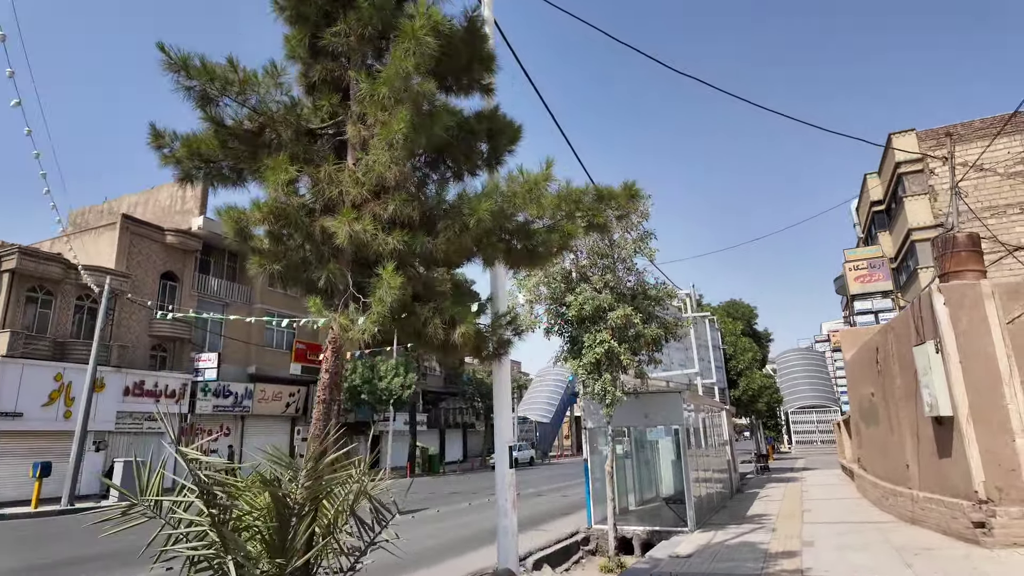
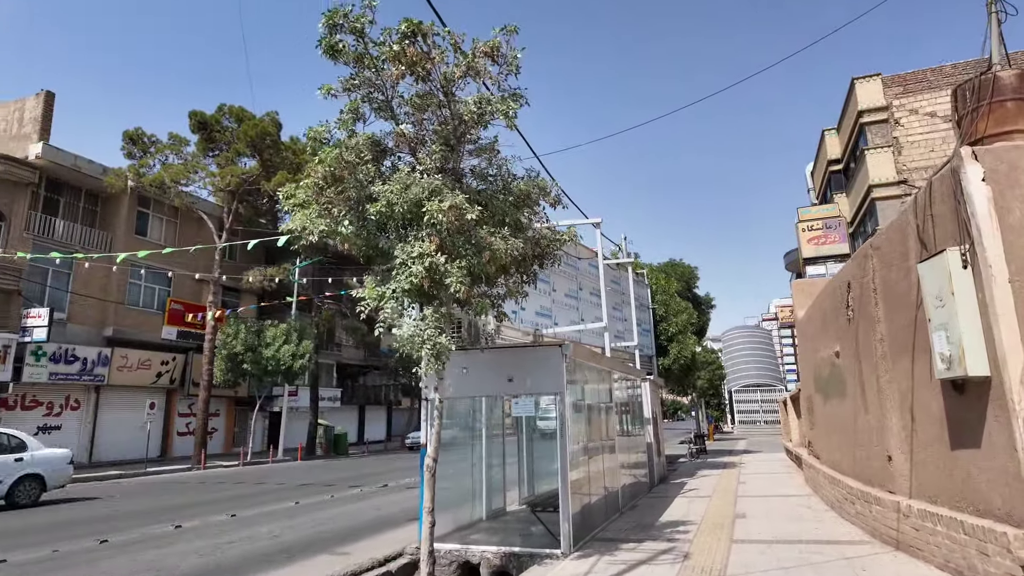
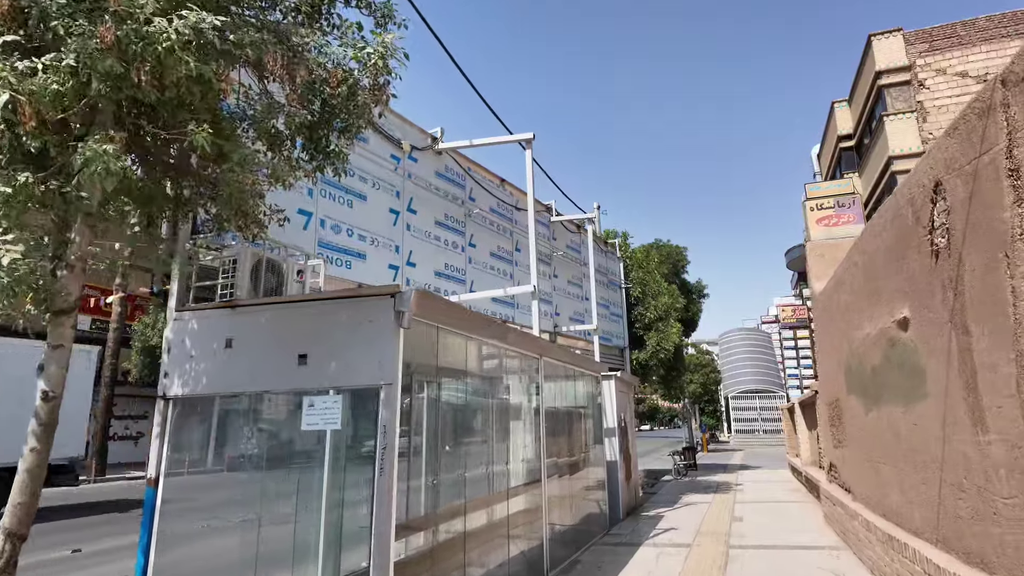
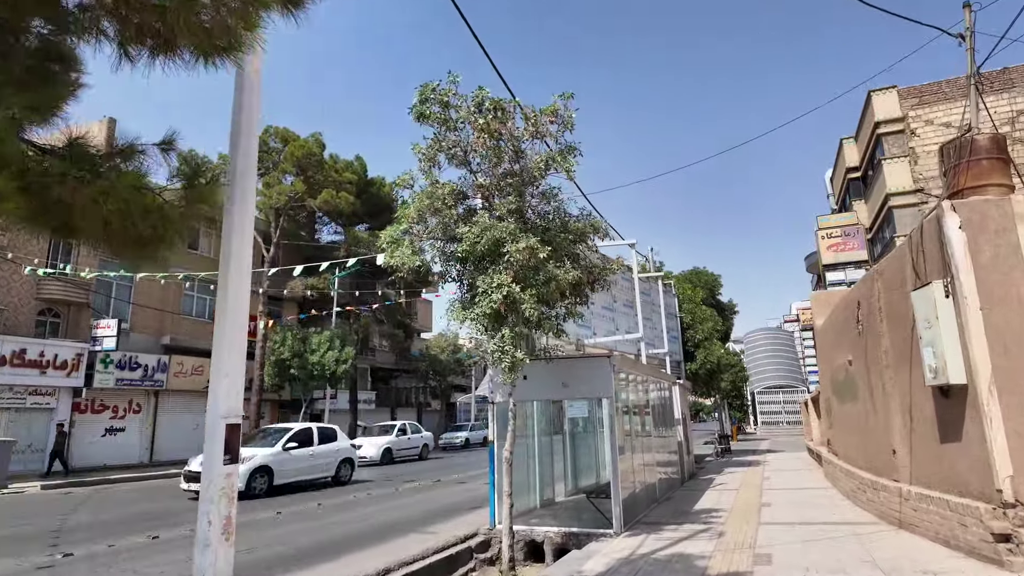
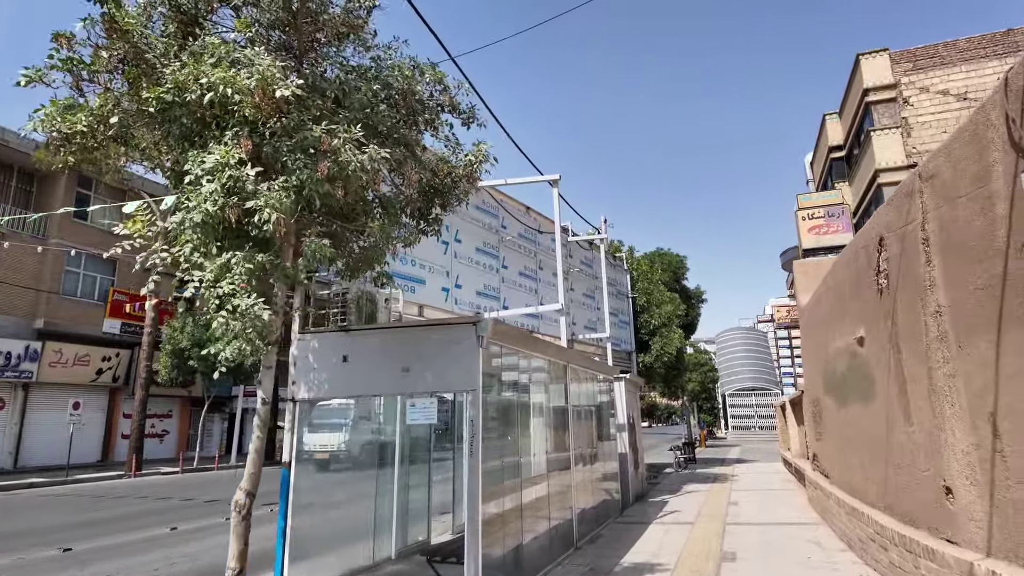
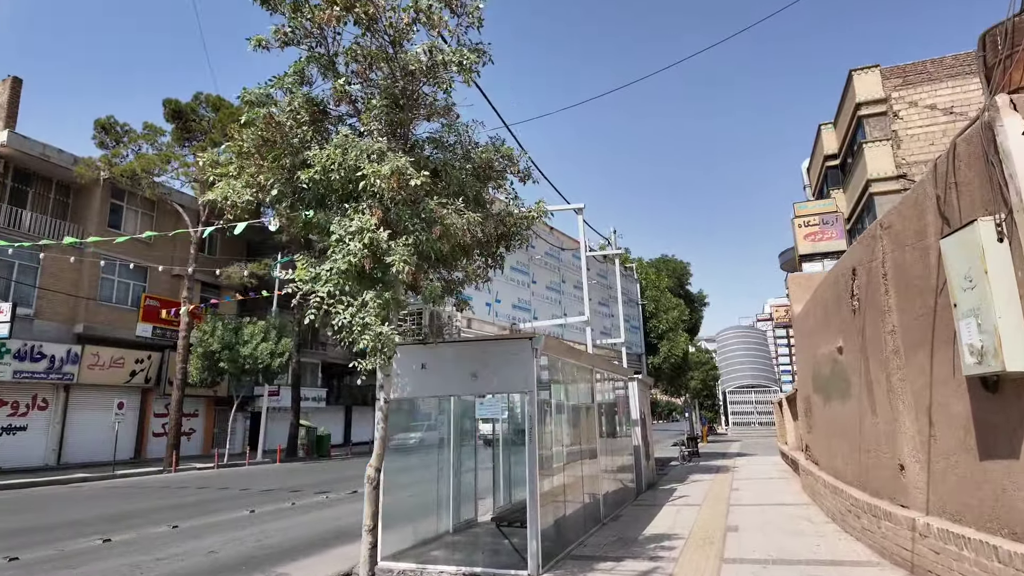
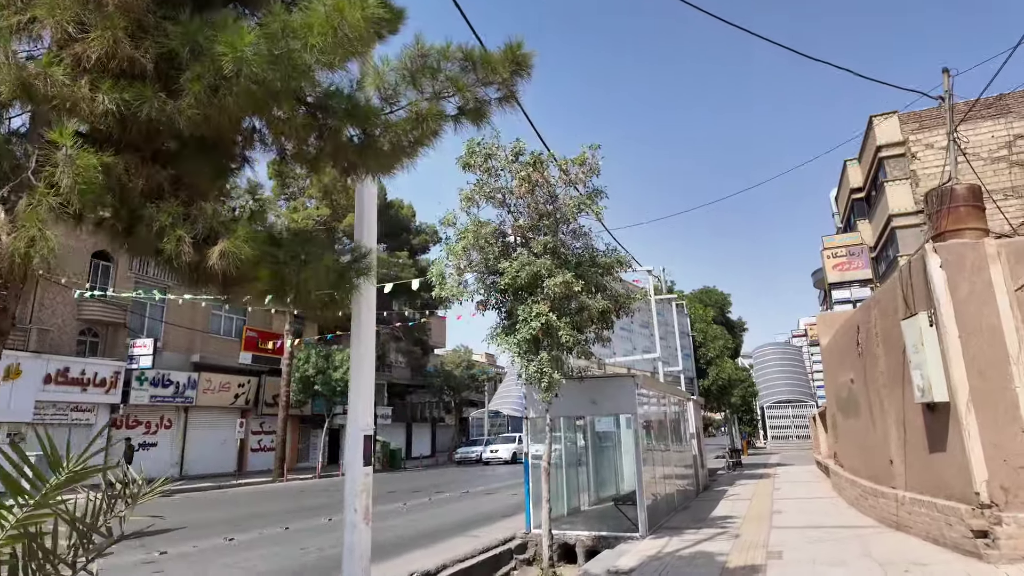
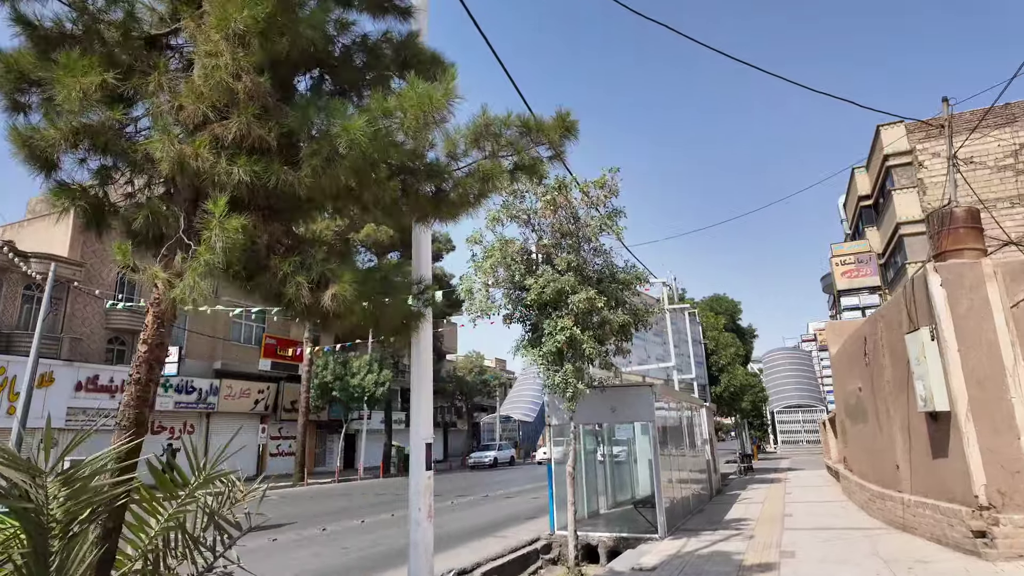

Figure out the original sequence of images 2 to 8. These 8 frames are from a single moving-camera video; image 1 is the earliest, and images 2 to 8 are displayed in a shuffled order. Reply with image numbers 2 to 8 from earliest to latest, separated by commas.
8, 7, 4, 2, 6, 5, 3
